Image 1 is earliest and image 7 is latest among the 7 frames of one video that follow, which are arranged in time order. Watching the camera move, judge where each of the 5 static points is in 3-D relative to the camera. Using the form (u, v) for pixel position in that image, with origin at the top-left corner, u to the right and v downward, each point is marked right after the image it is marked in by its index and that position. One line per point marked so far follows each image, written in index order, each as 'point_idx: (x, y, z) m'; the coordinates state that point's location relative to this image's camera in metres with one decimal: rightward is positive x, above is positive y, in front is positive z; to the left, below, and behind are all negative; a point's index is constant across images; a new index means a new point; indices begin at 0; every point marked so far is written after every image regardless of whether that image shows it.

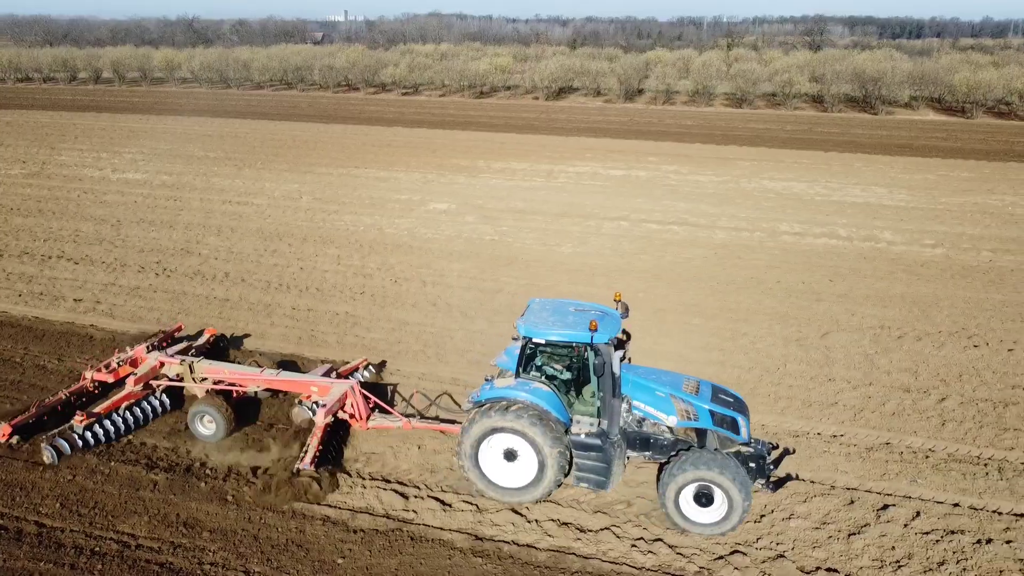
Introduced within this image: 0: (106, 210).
0: (-7.7, +1.5, +15.2) m
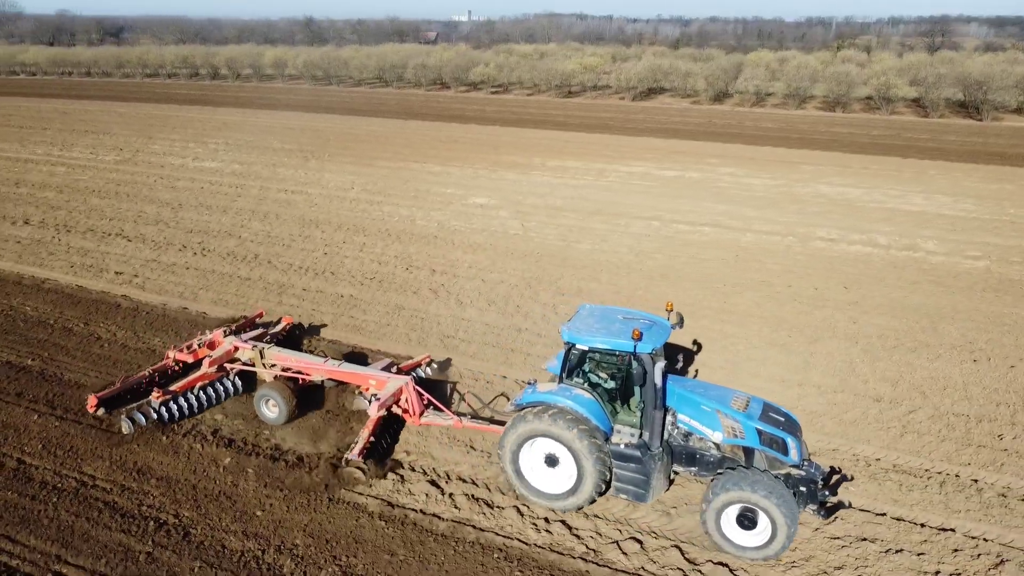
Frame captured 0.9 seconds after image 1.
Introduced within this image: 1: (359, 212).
0: (-7.0, +1.9, +16.5) m
1: (-2.9, +1.4, +15.3) m
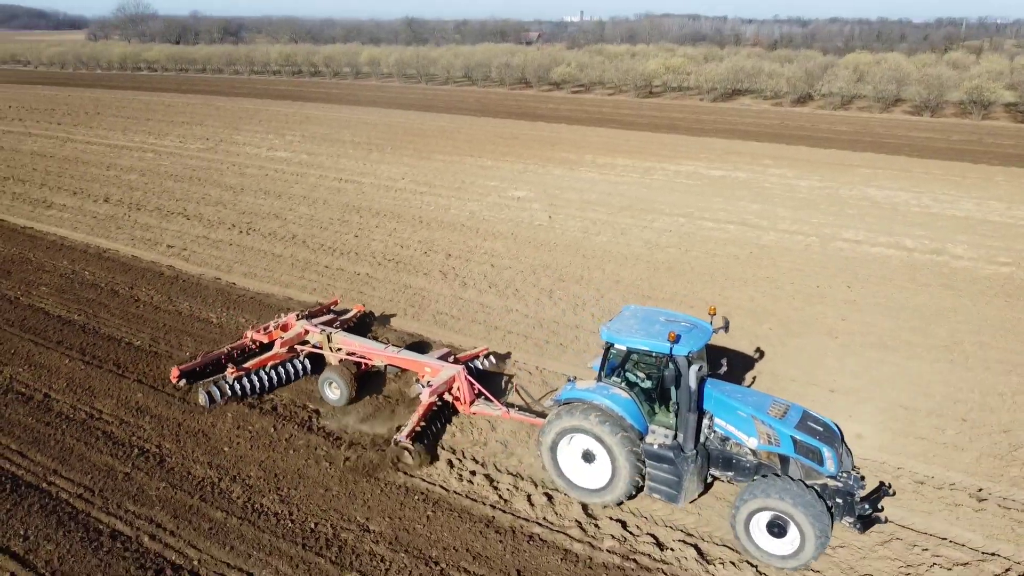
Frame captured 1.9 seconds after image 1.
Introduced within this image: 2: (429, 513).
0: (-6.1, +2.4, +18.0) m
1: (-2.3, +1.8, +16.3) m
2: (-0.7, -1.8, +6.6) m
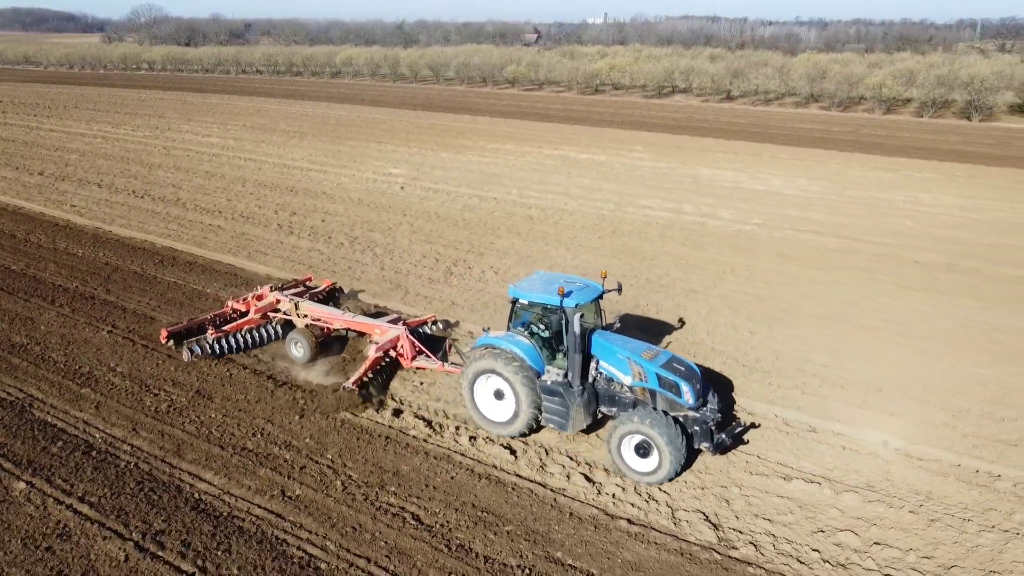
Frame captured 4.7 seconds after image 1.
0: (-9.2, +3.4, +21.2) m
1: (-5.4, +2.7, +19.3) m
2: (-4.2, -0.9, +9.6) m
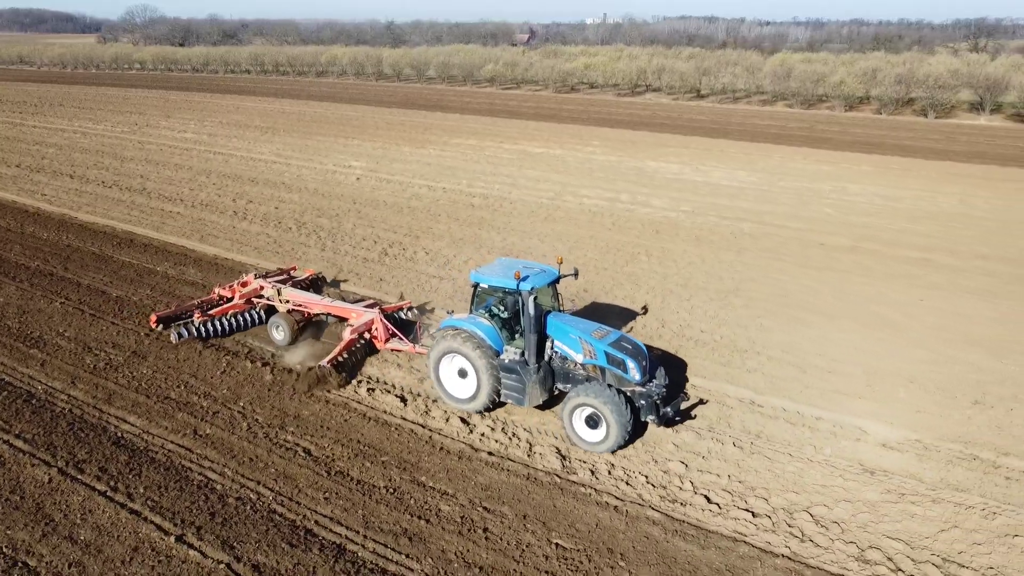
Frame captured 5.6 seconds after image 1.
0: (-10.4, +3.7, +22.2) m
1: (-6.6, +3.0, +20.4) m
2: (-5.4, -0.5, +10.6) m
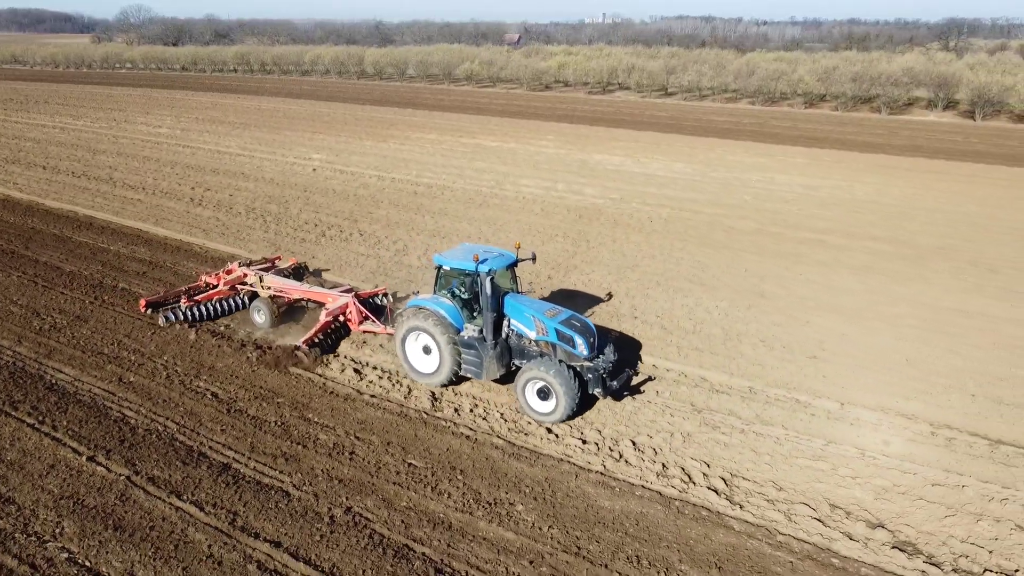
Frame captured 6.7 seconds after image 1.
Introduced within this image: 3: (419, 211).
0: (-11.8, +4.1, +23.4) m
1: (-8.0, +3.4, +21.6) m
2: (-6.7, -0.1, +11.8) m
3: (-1.9, +1.6, +16.6) m
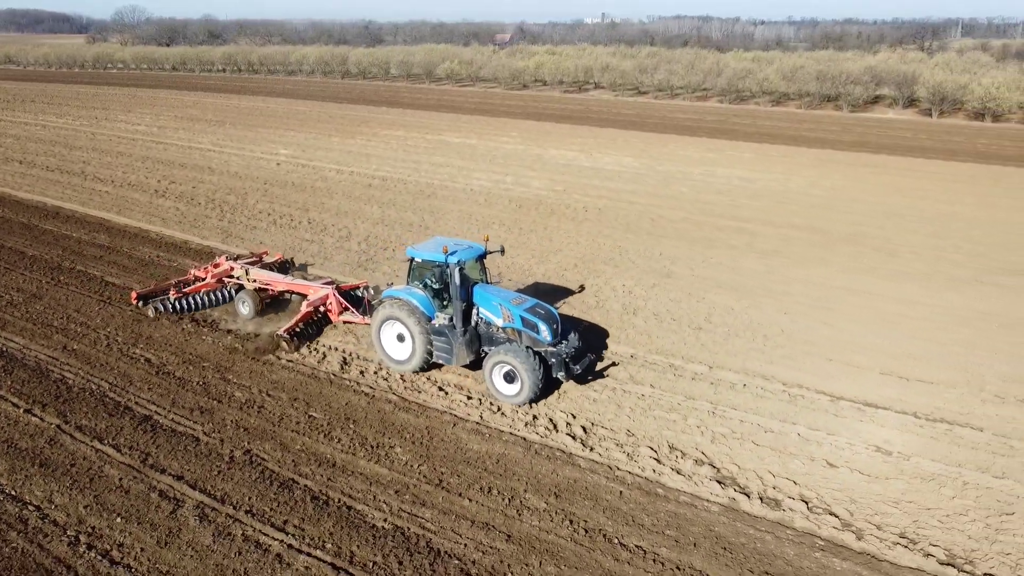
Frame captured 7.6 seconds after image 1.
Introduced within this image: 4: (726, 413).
0: (-13.0, +4.4, +24.4) m
1: (-9.2, +3.7, +22.6) m
2: (-7.9, +0.2, +12.8) m
3: (-3.1, +1.9, +17.7) m
4: (+2.3, -1.4, +8.8) m
